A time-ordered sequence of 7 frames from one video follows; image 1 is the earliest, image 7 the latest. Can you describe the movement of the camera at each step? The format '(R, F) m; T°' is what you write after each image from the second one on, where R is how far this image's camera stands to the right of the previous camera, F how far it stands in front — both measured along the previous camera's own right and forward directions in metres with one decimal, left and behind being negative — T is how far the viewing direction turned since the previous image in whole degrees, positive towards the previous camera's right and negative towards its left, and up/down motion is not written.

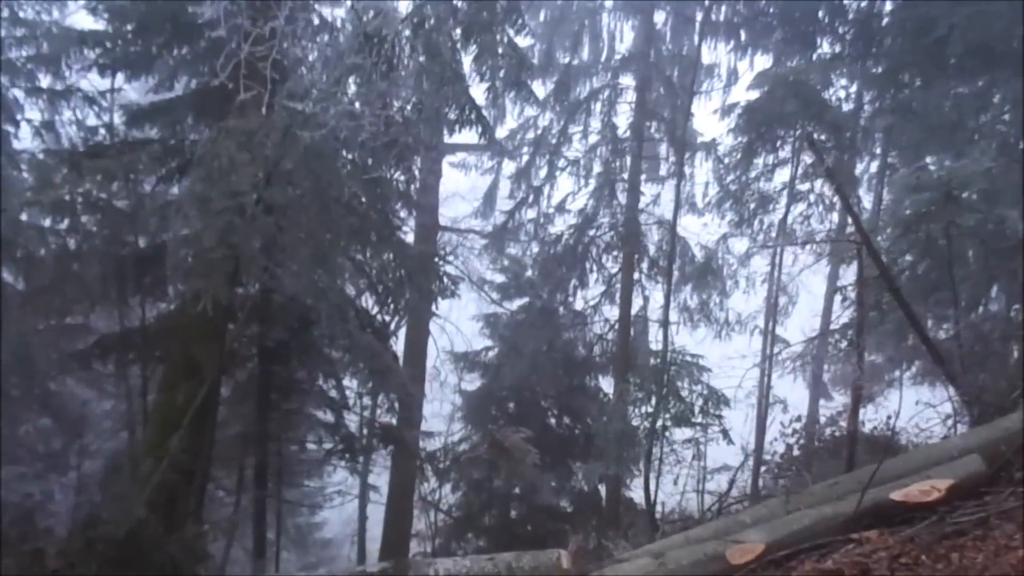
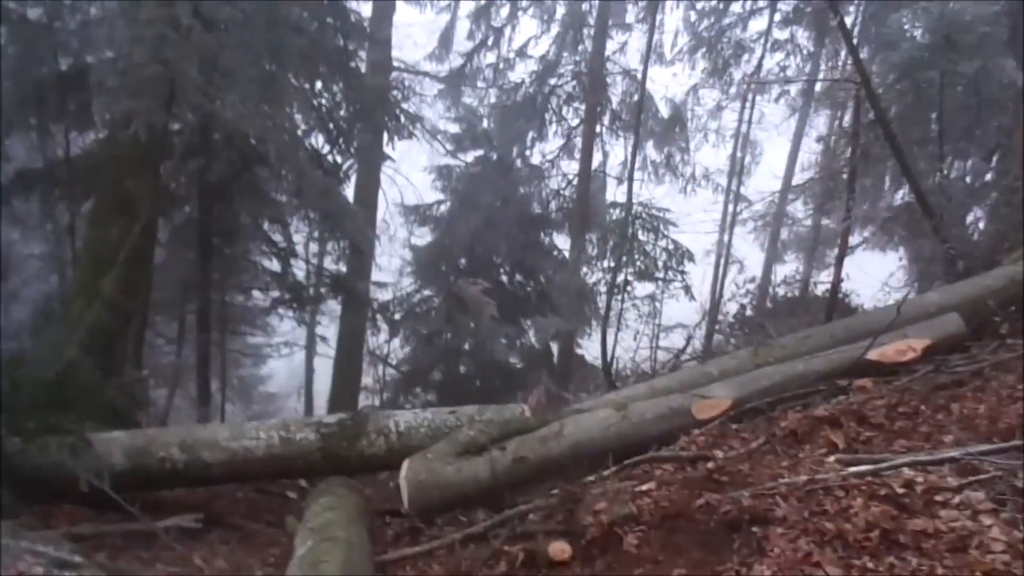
(-0.2, +0.5) m; +4°
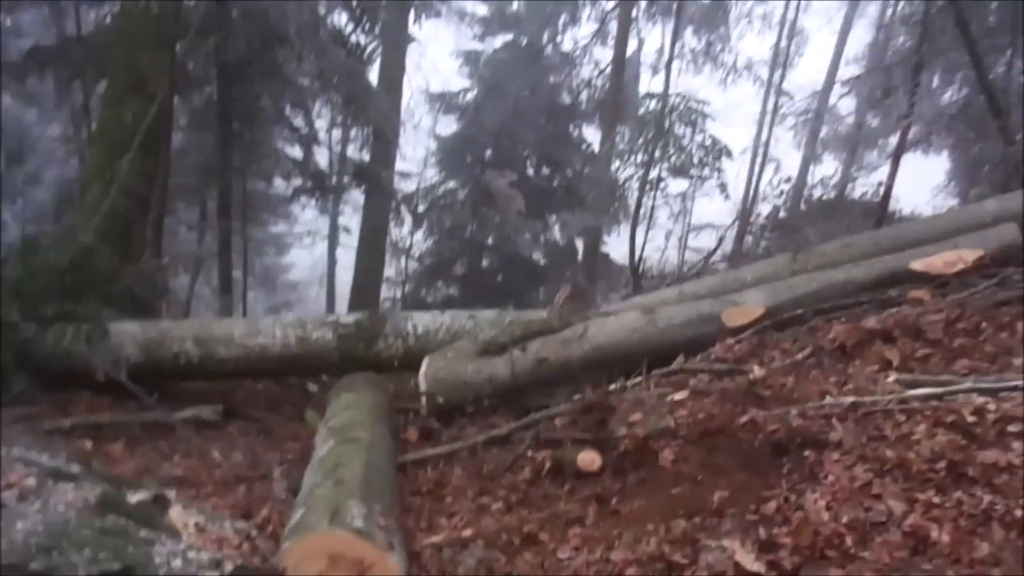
(-0.1, +0.3) m; -1°
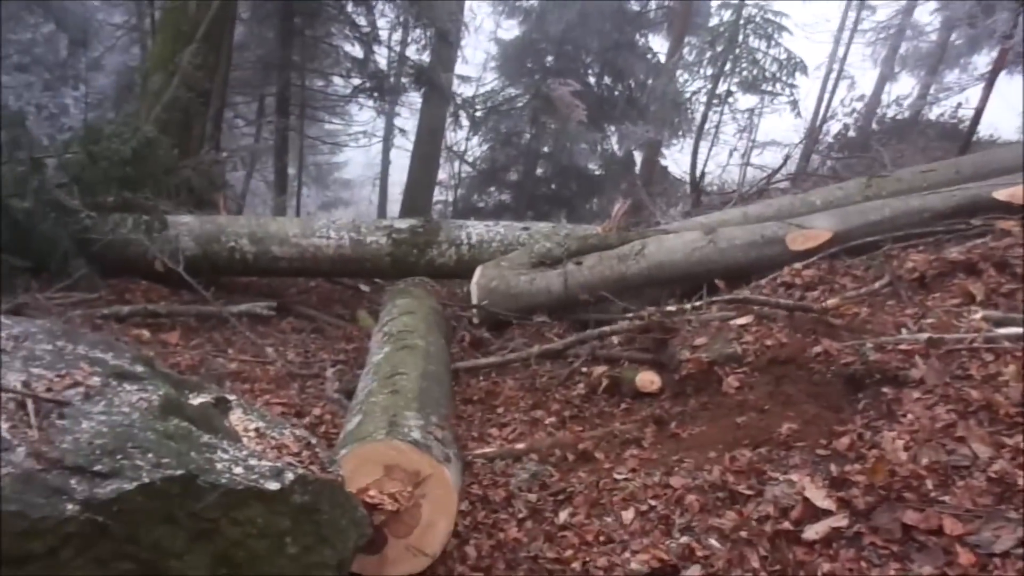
(-0.1, +0.1) m; -3°
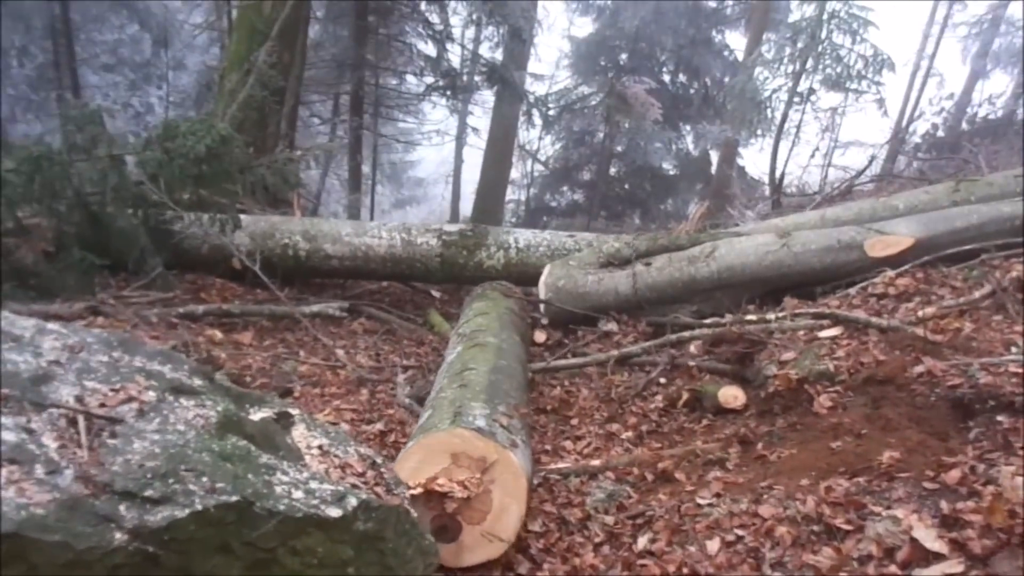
(0.0, +0.1) m; -4°
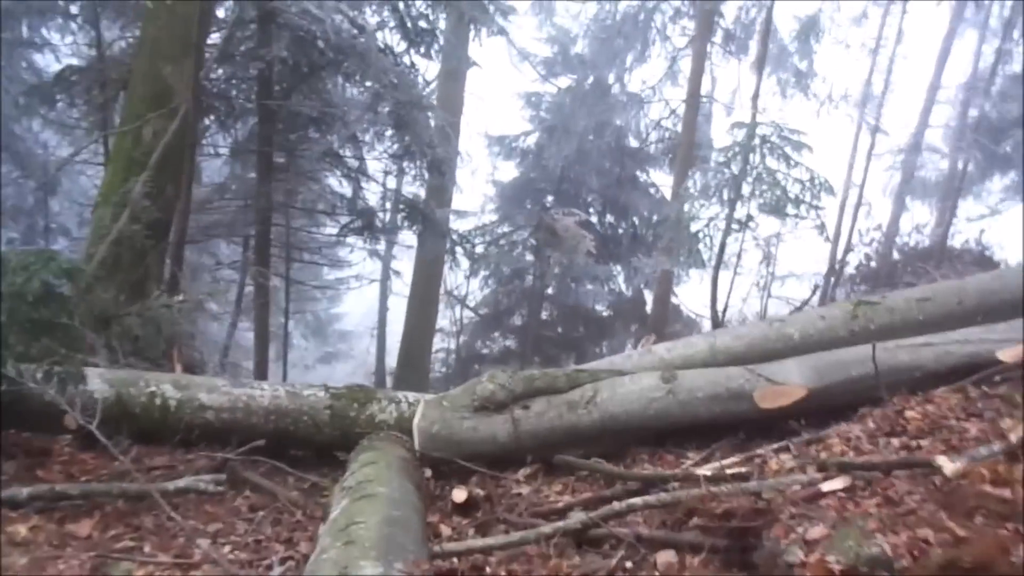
(+0.1, +1.0) m; +5°
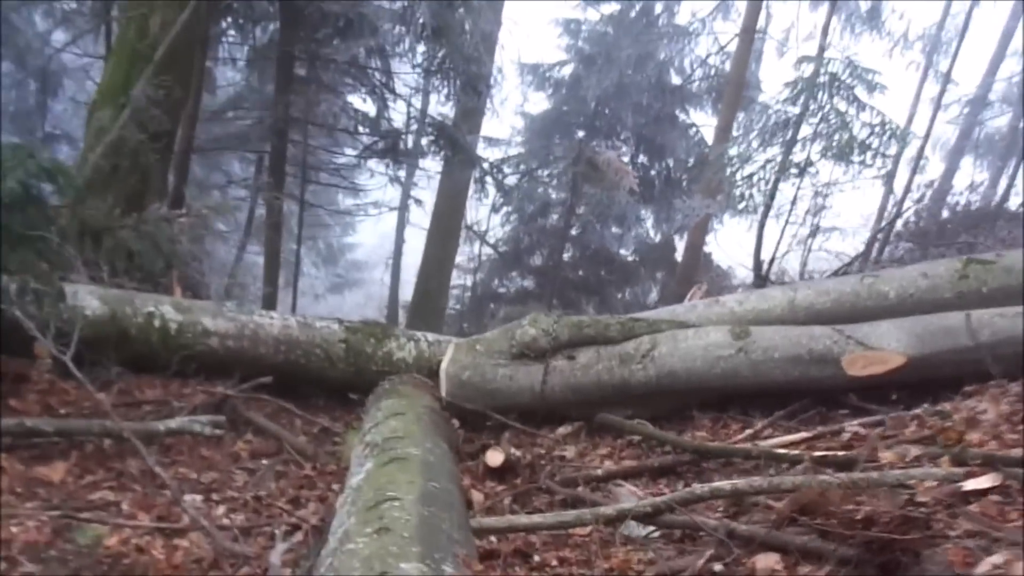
(-0.2, +0.7) m; -1°
